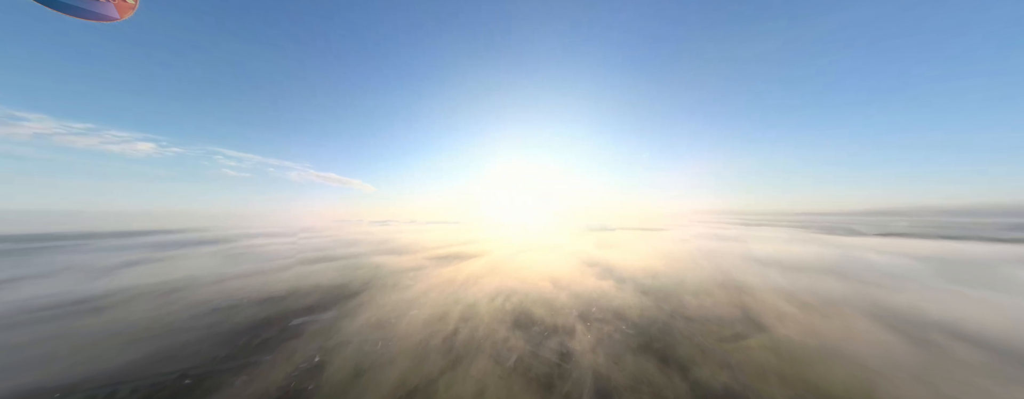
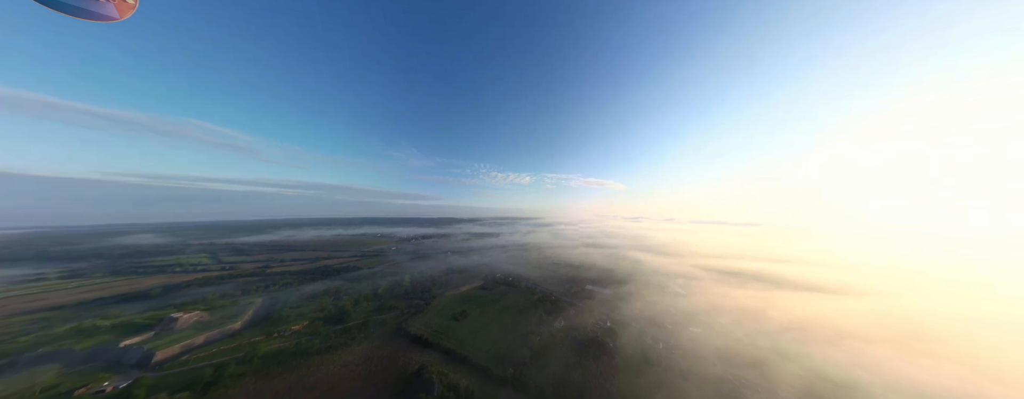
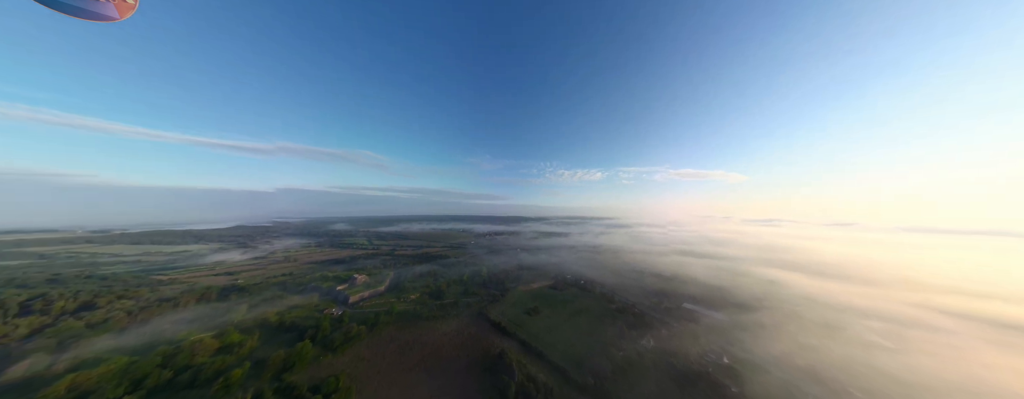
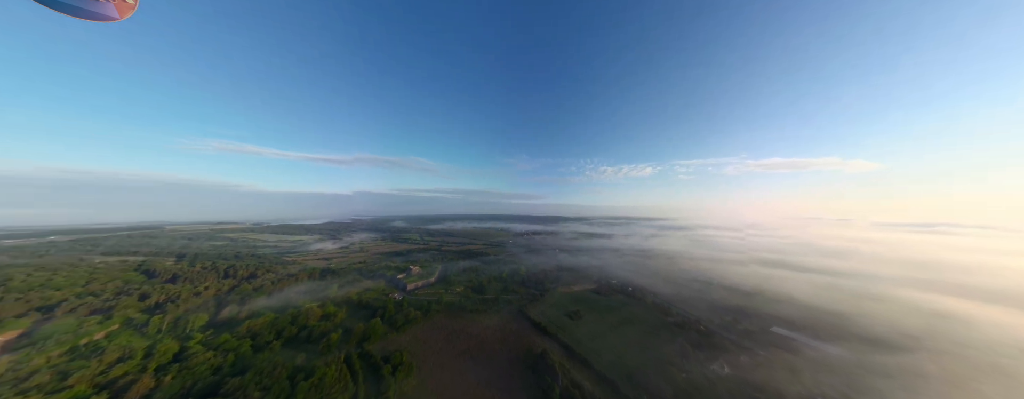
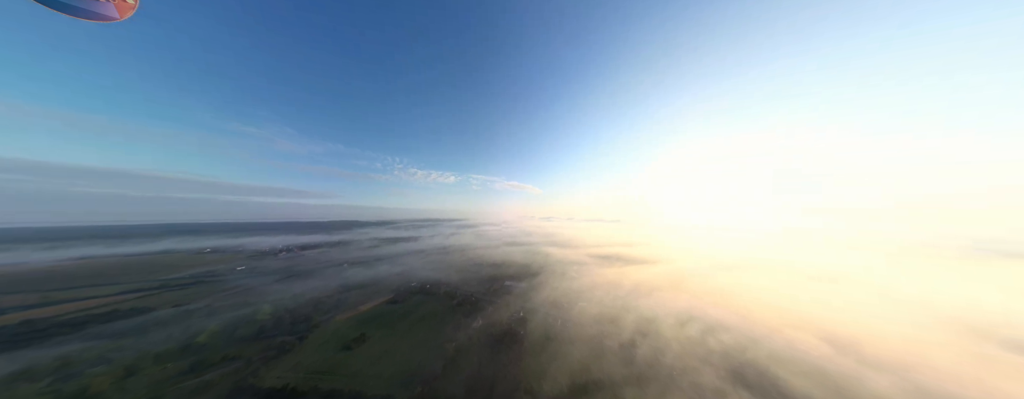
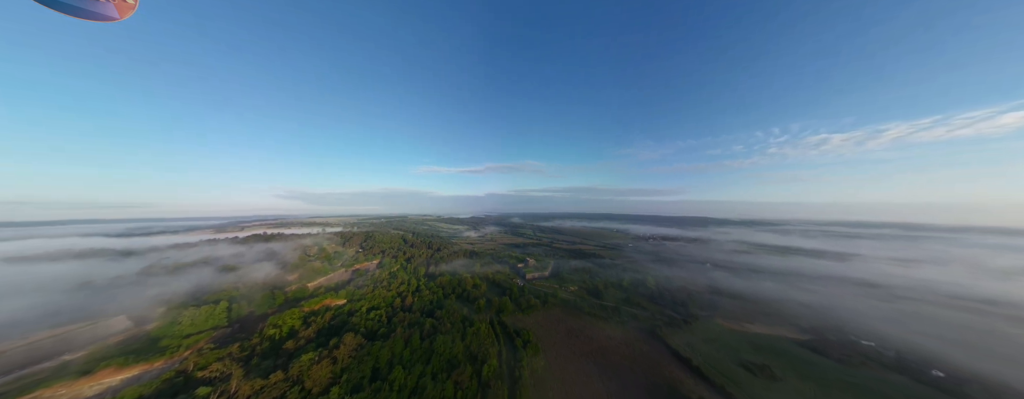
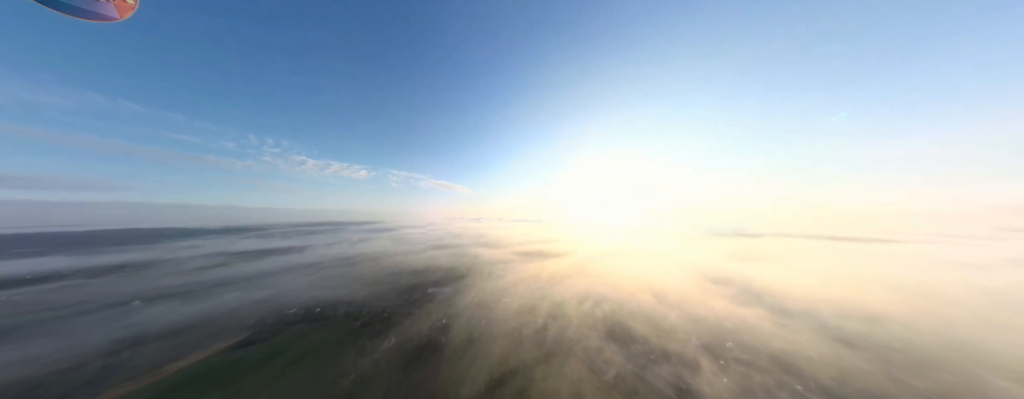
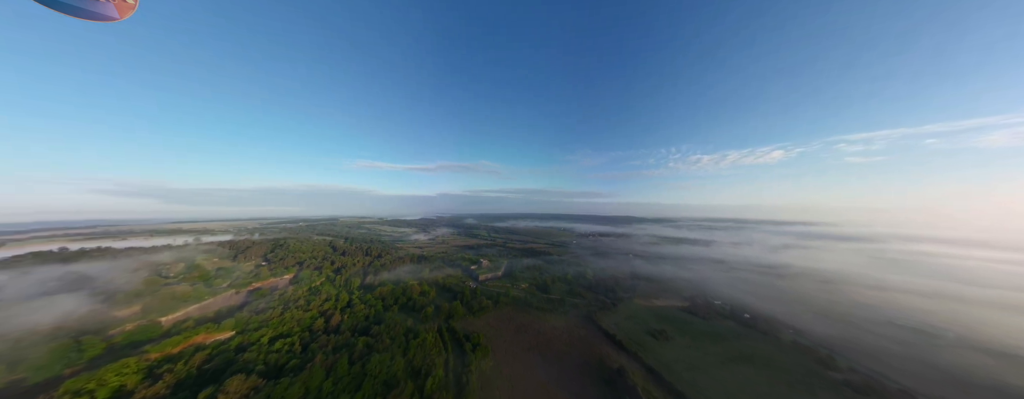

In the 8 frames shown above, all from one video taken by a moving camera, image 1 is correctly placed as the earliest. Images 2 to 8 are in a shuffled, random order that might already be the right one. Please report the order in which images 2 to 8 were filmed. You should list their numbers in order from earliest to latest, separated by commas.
7, 5, 2, 3, 4, 8, 6
